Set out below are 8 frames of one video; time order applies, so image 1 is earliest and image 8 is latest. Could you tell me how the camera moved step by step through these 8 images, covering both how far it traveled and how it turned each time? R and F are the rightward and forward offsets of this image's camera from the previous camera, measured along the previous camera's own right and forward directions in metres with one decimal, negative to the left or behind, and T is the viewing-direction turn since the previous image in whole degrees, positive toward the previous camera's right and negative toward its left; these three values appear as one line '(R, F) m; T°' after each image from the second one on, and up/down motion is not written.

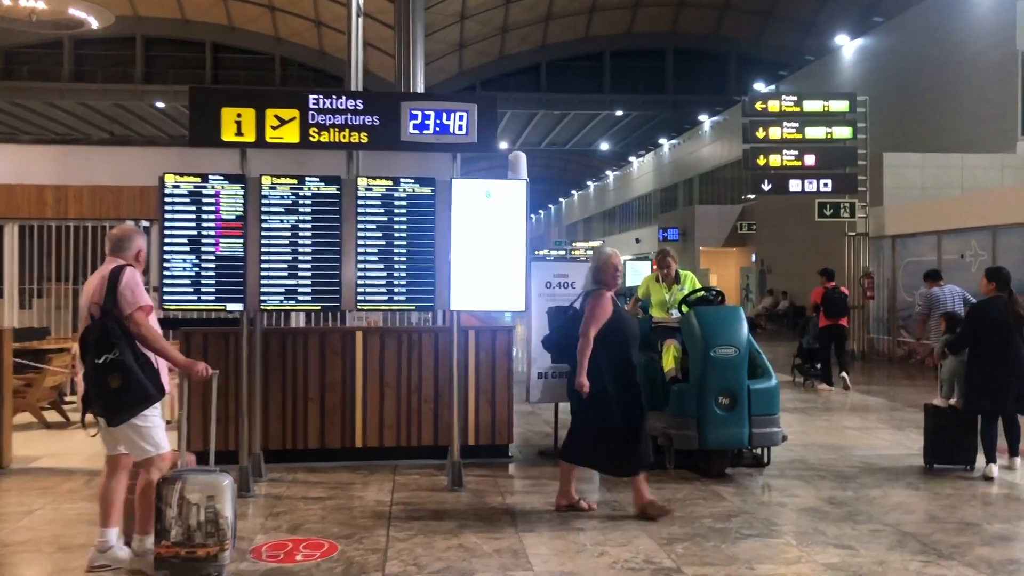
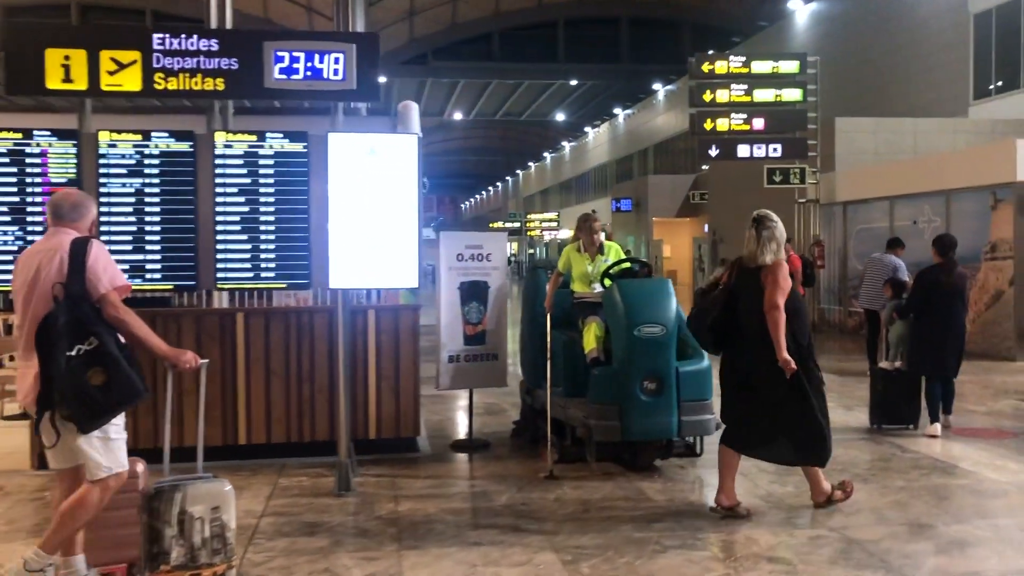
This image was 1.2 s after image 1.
(+0.4, +0.9) m; +2°
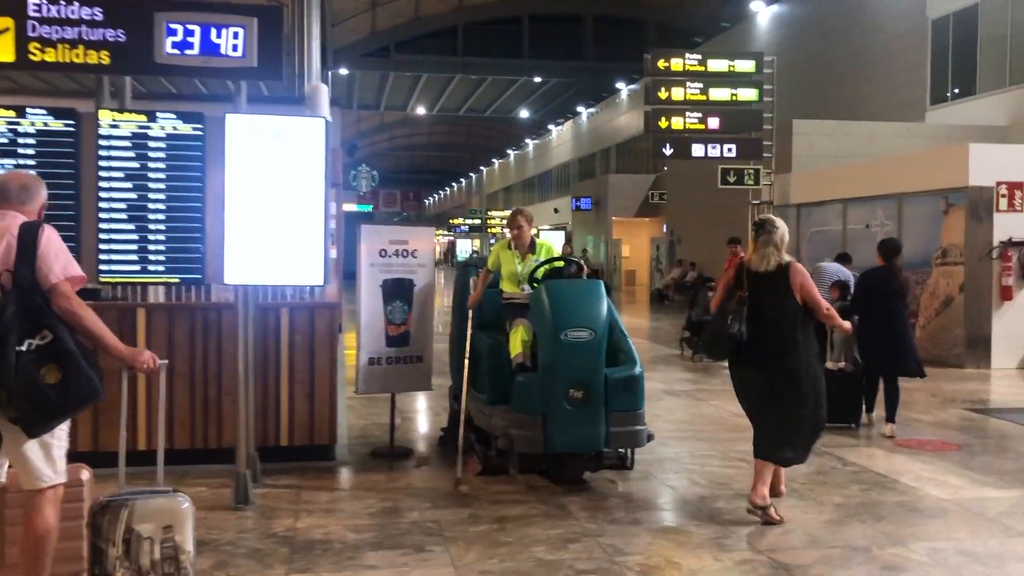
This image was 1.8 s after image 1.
(+0.3, +0.4) m; +2°
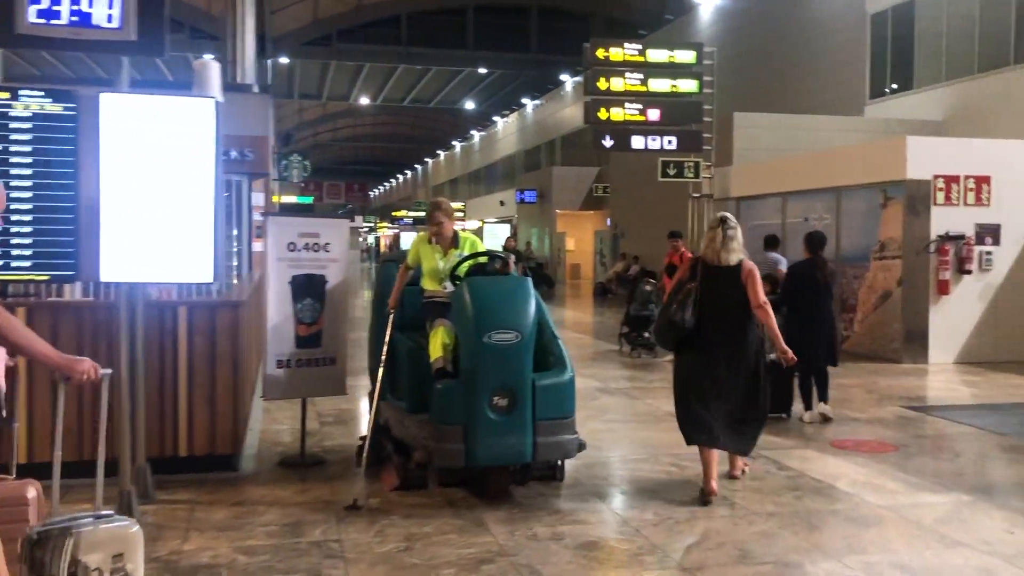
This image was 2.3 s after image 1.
(+0.2, +0.4) m; +3°
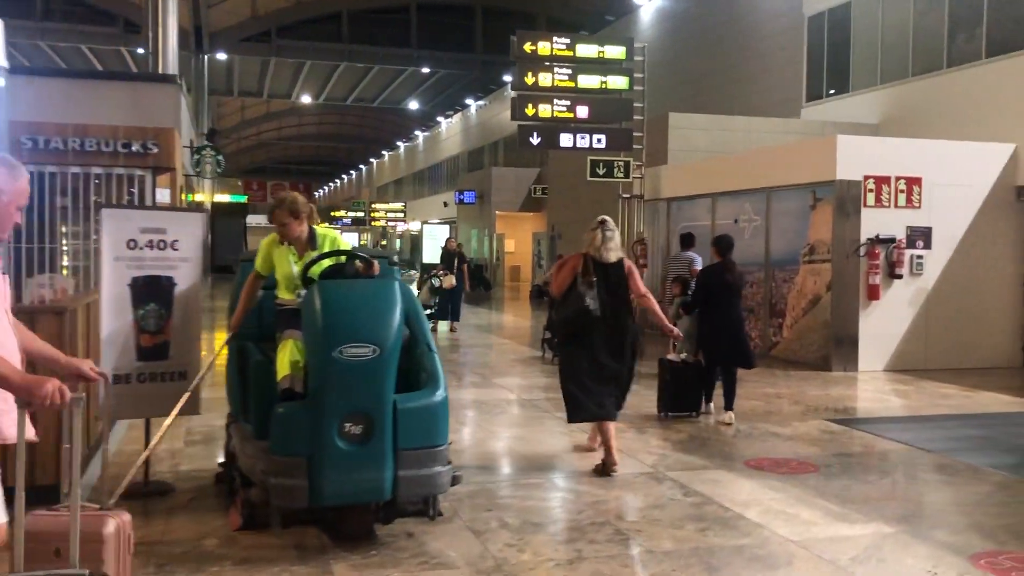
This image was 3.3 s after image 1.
(+0.4, +0.7) m; +3°
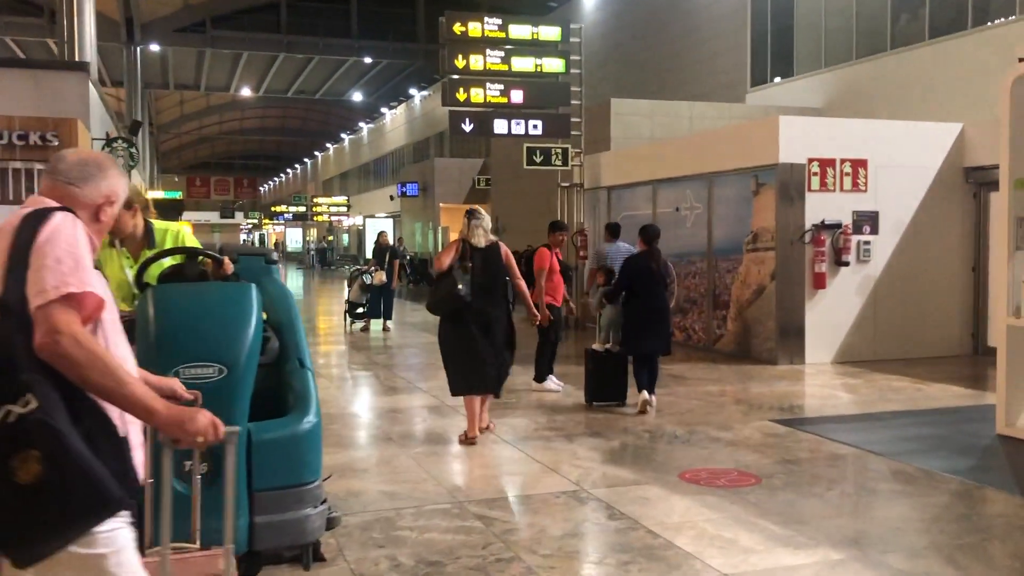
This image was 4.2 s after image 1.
(+0.3, +0.7) m; +3°
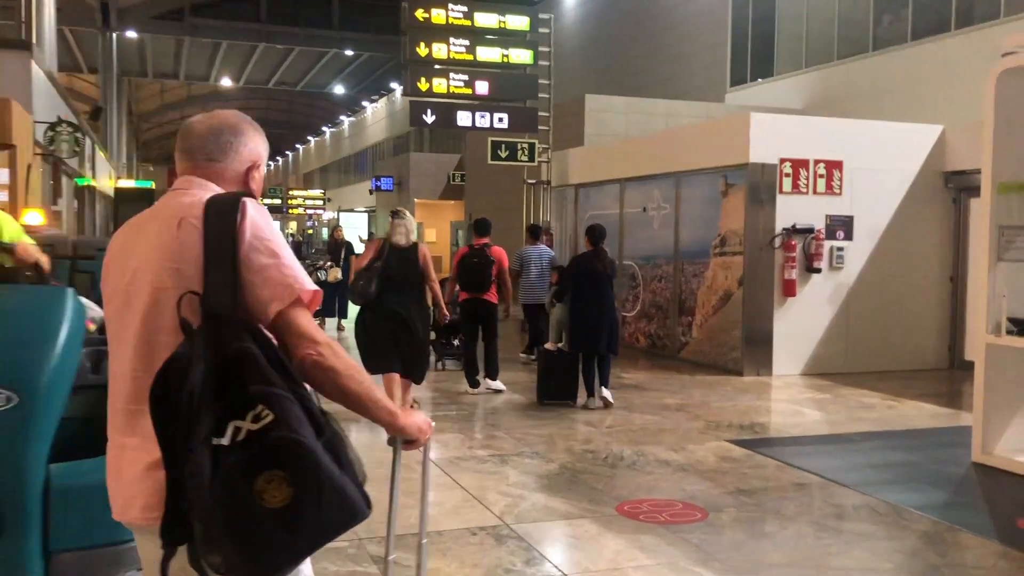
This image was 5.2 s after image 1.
(+0.4, +0.6) m; +1°
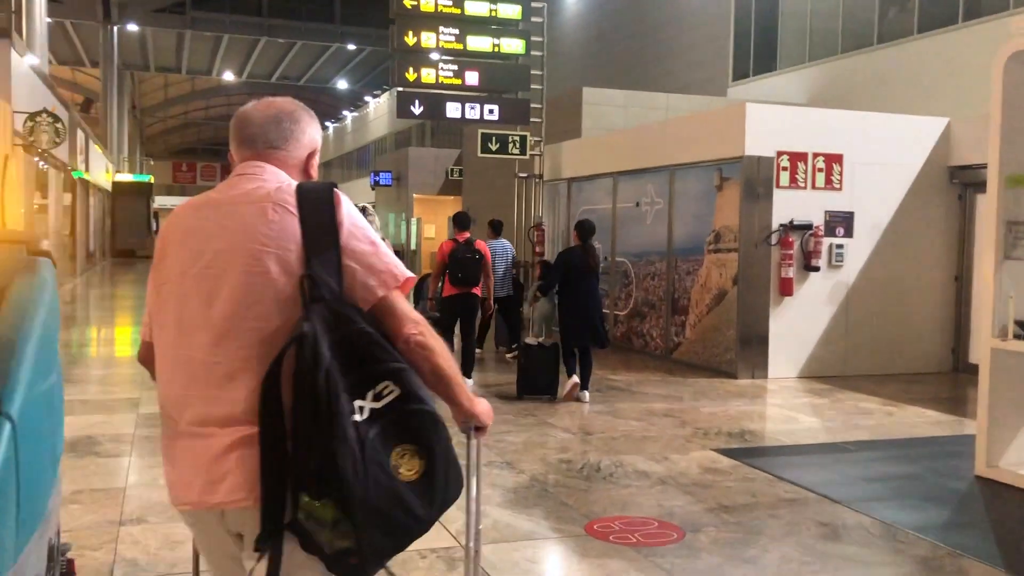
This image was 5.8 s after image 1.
(+0.2, +0.4) m; 0°
